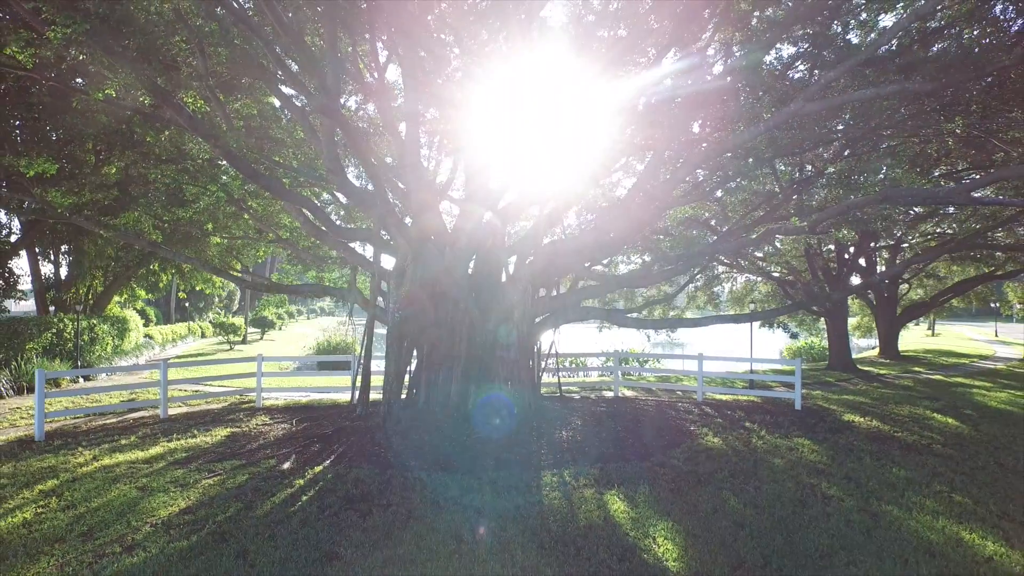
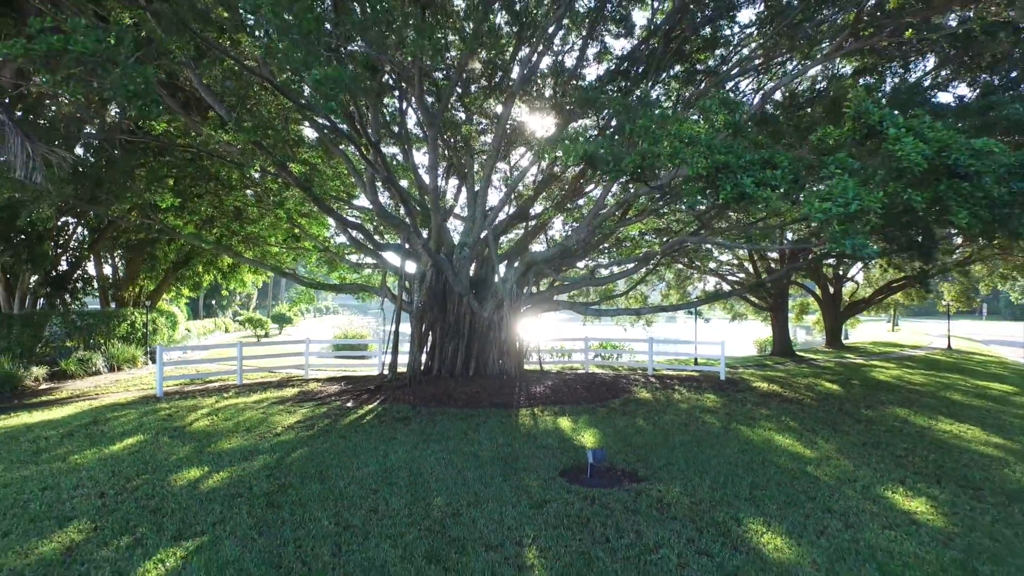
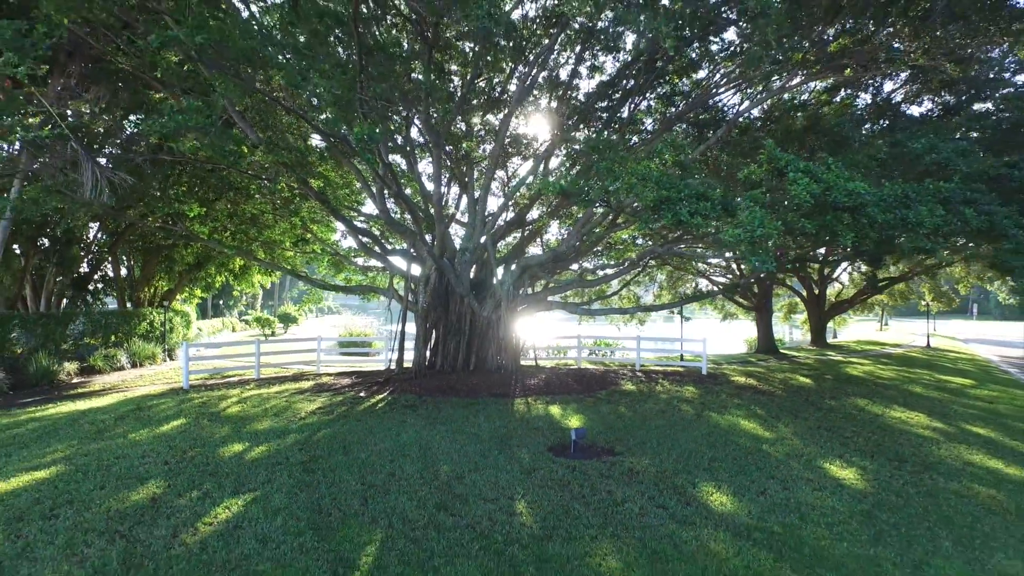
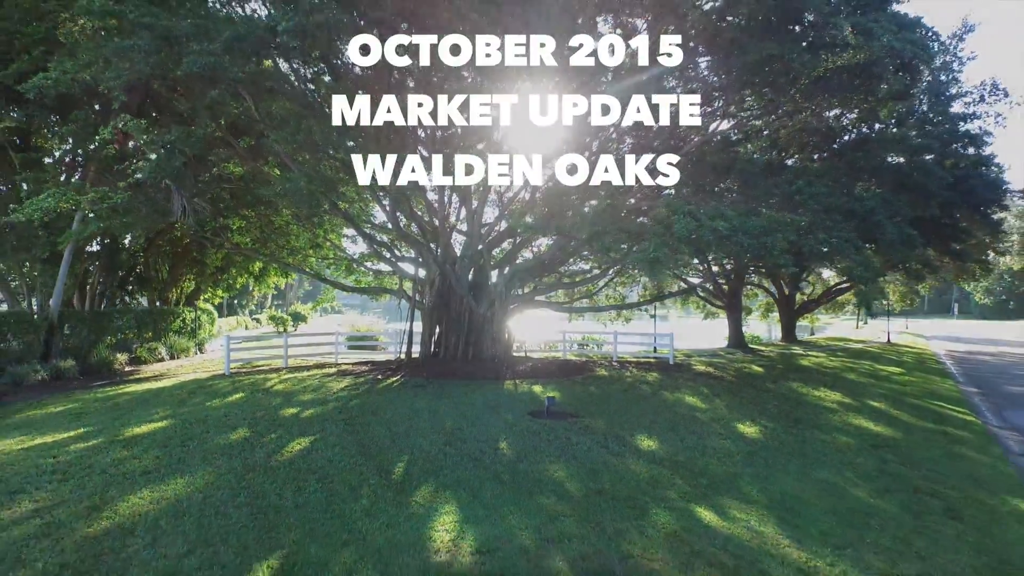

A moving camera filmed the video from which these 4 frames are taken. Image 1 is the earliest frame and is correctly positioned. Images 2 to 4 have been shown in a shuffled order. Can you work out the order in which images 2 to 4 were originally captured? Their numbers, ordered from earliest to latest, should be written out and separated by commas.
2, 3, 4
